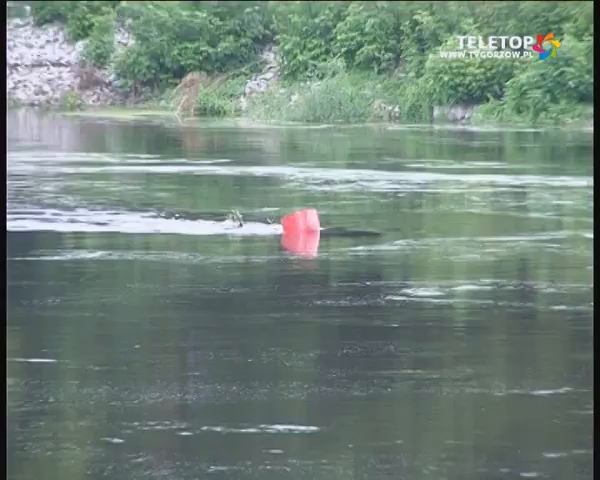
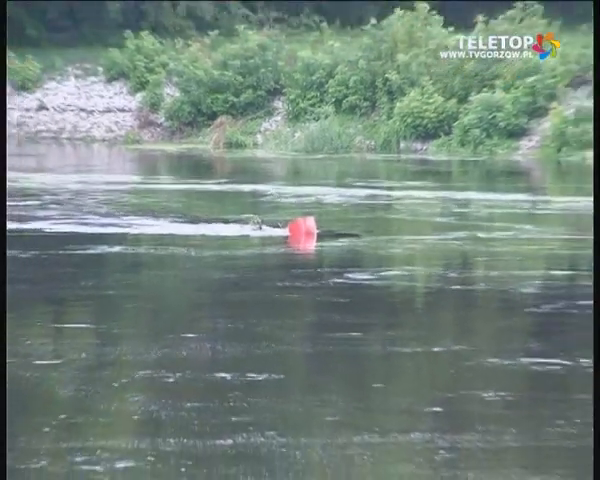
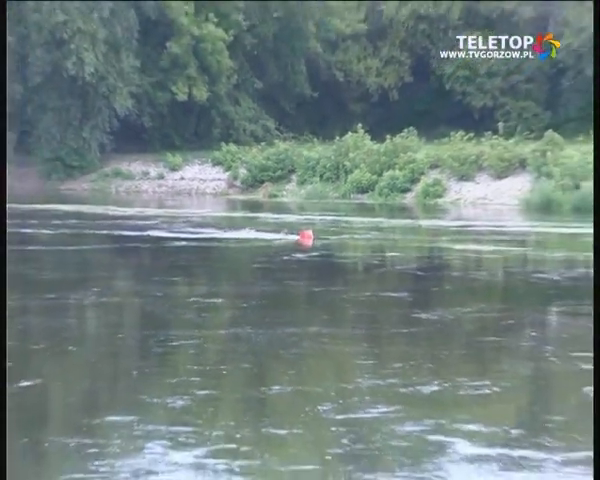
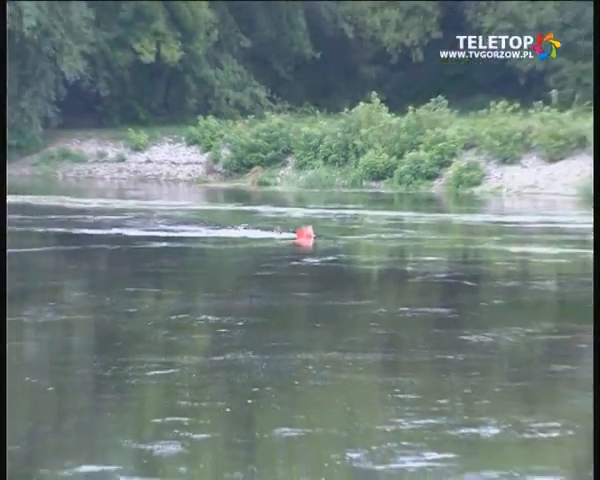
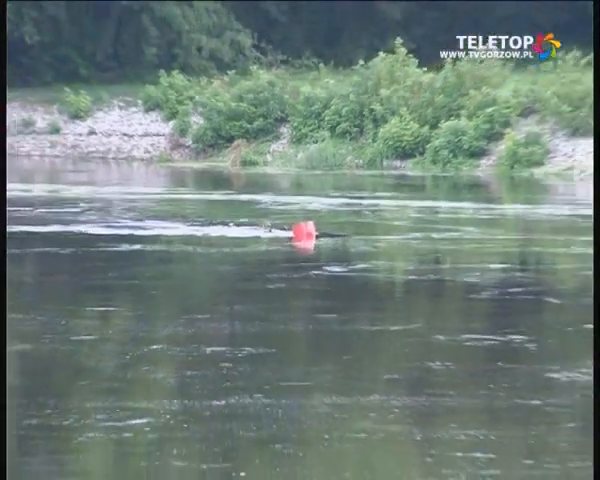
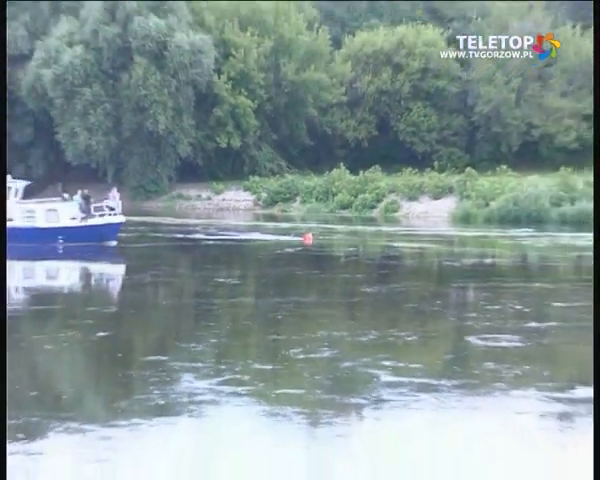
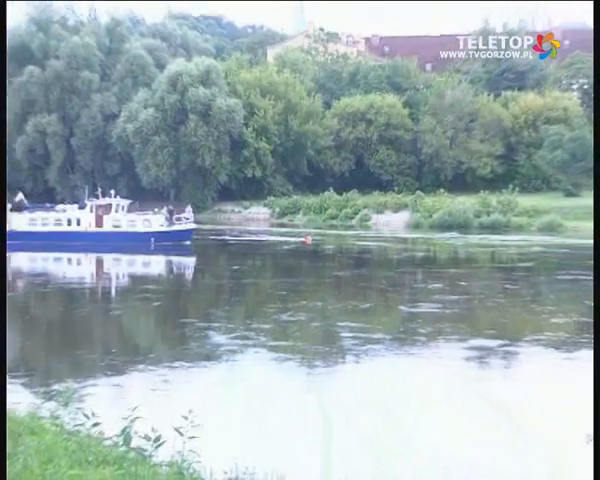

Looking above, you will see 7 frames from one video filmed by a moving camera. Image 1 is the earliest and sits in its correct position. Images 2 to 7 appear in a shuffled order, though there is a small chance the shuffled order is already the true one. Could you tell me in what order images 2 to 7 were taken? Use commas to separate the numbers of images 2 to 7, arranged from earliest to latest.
2, 5, 4, 3, 6, 7
